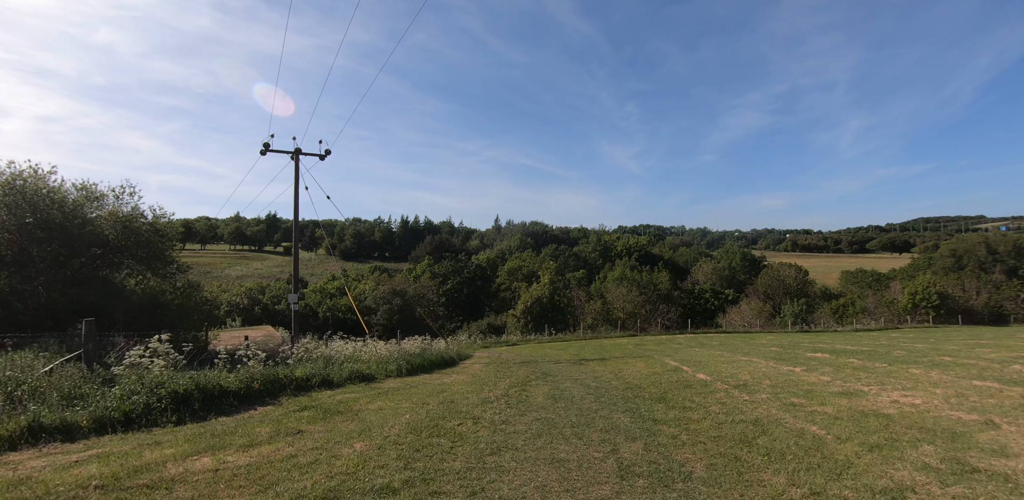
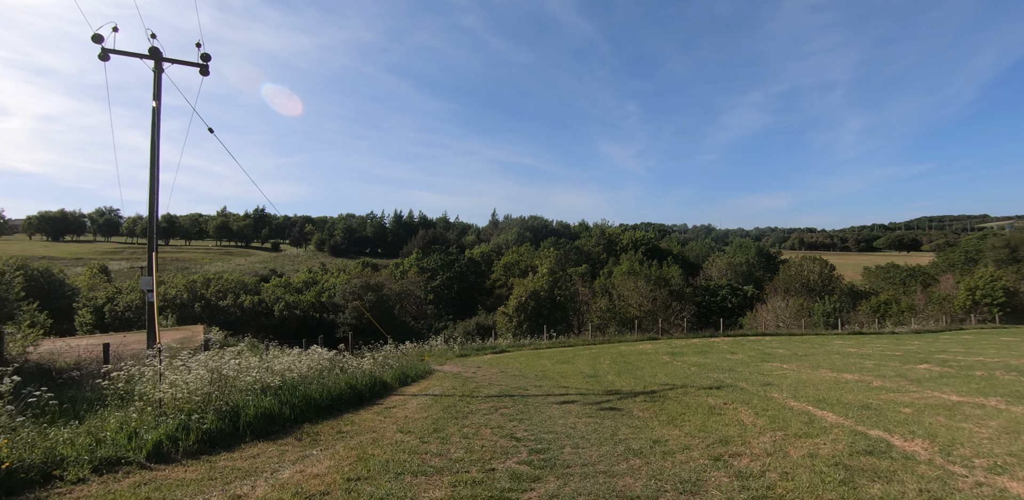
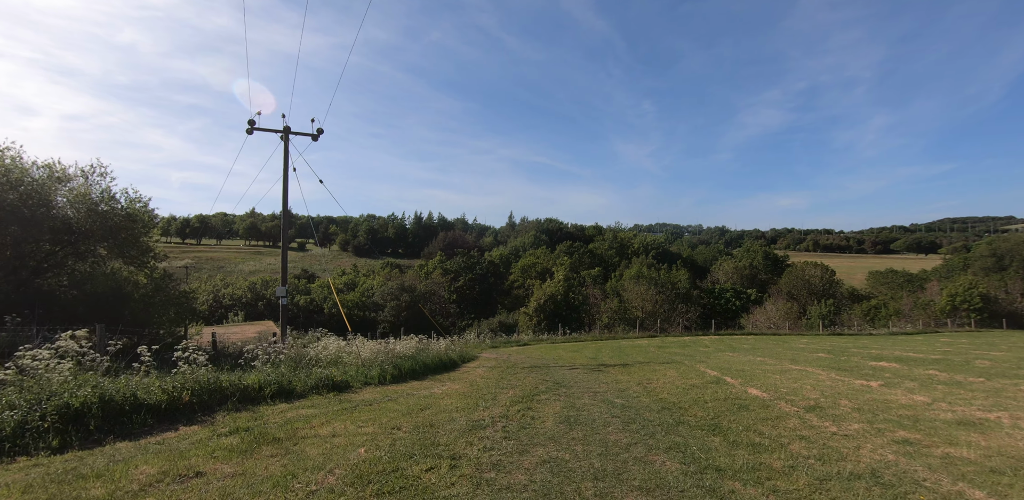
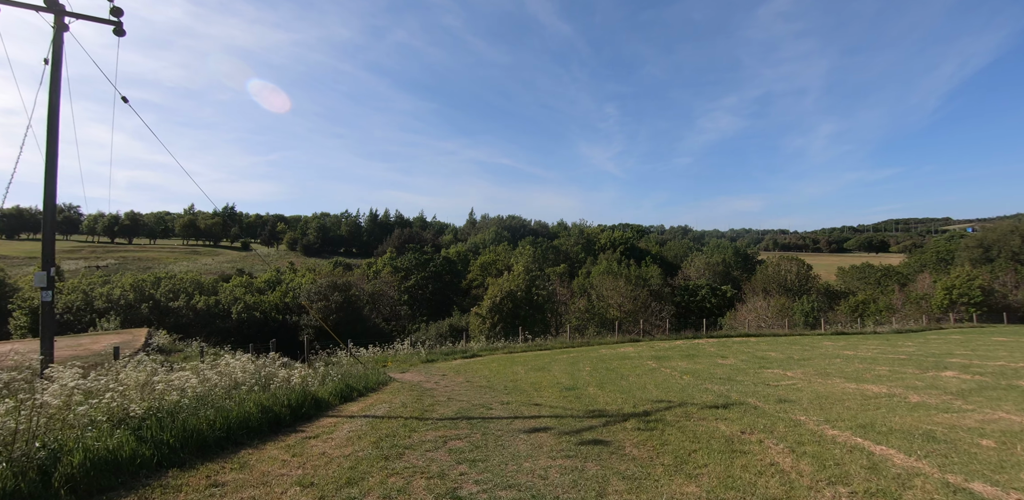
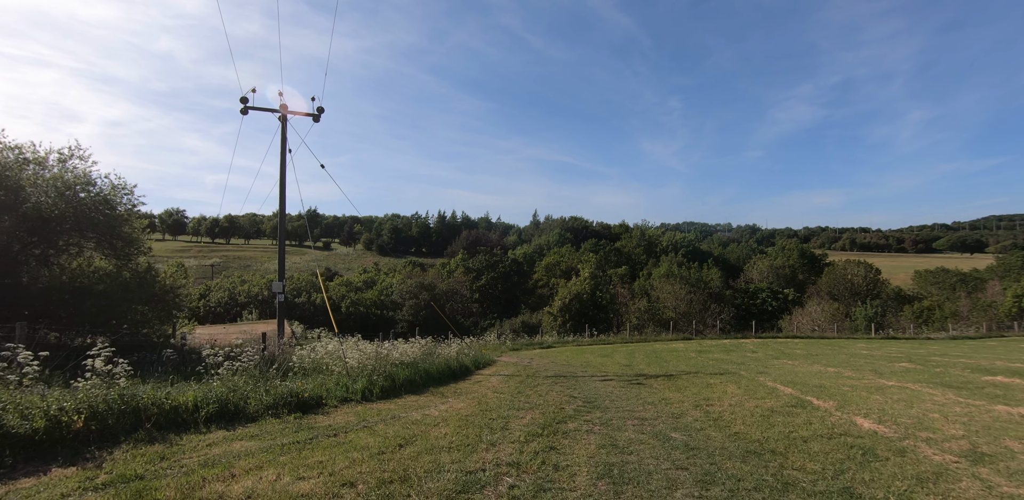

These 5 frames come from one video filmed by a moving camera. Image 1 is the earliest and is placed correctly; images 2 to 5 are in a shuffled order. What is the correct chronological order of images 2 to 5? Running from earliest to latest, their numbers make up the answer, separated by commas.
3, 5, 2, 4
